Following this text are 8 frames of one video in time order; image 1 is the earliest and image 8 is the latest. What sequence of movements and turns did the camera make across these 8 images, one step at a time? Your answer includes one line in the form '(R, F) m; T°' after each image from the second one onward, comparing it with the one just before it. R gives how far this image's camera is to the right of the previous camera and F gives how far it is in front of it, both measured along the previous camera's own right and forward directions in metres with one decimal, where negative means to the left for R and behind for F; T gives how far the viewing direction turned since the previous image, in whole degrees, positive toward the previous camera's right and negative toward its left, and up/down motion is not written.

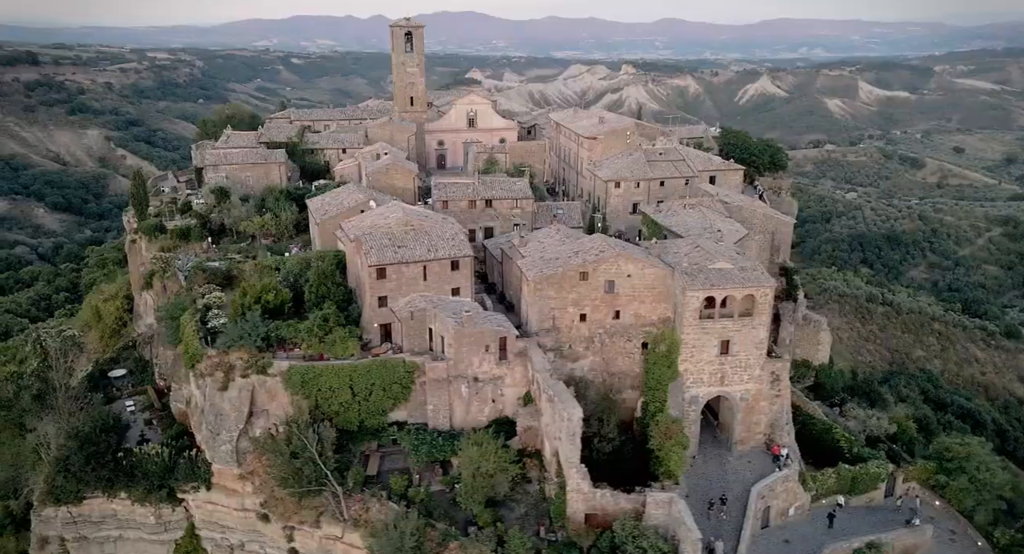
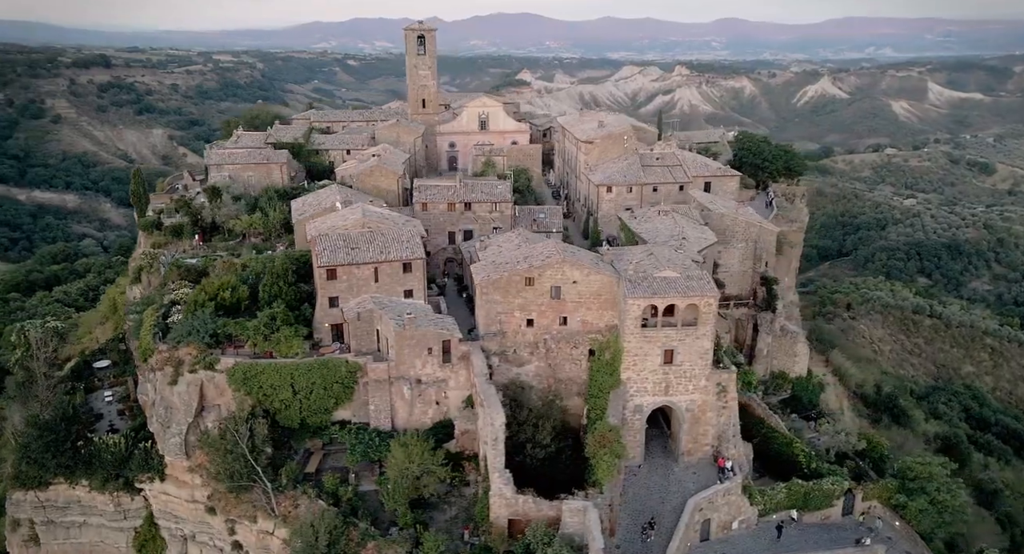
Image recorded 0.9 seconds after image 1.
(+2.6, +0.1) m; -3°
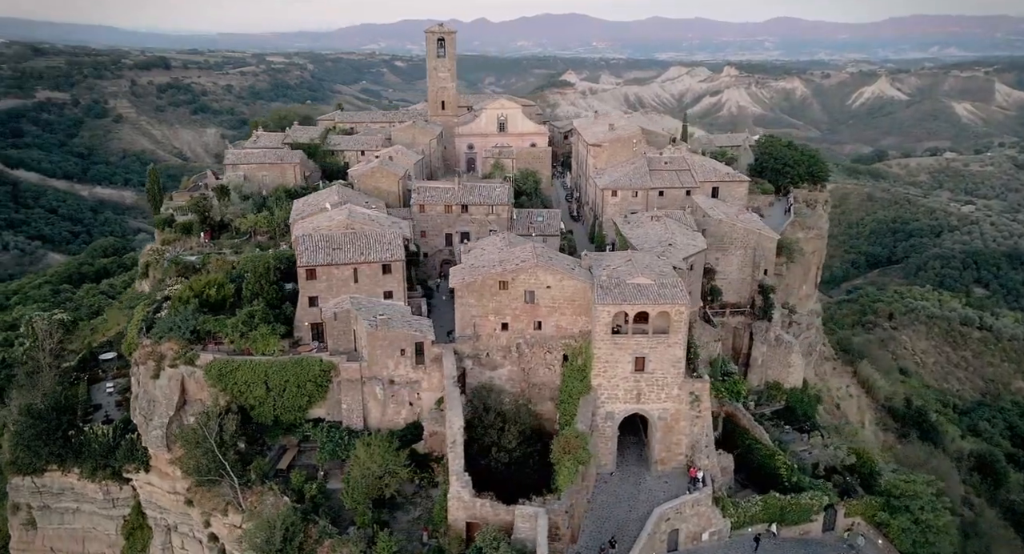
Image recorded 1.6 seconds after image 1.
(+1.7, 0.0) m; -3°
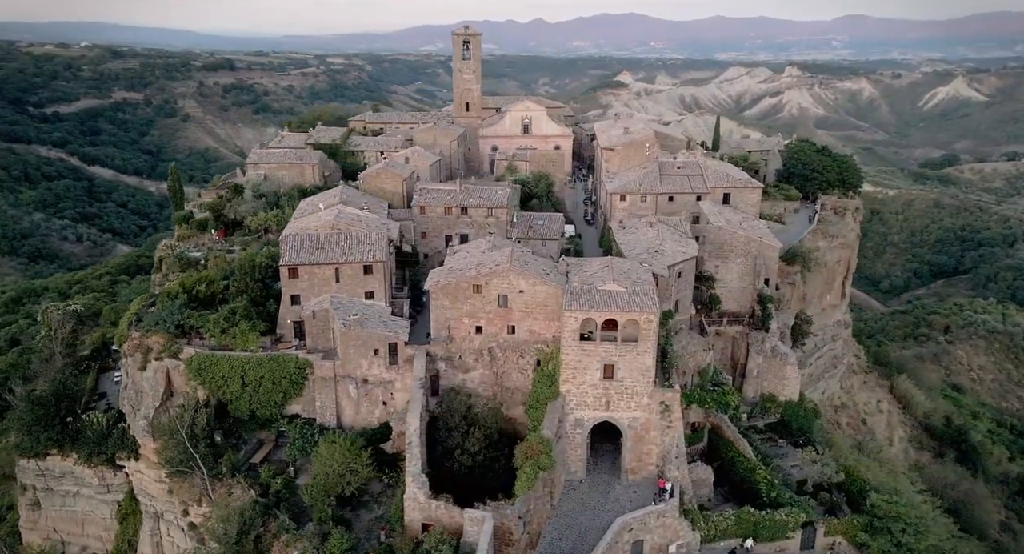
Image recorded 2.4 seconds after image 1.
(+2.0, +0.1) m; -4°
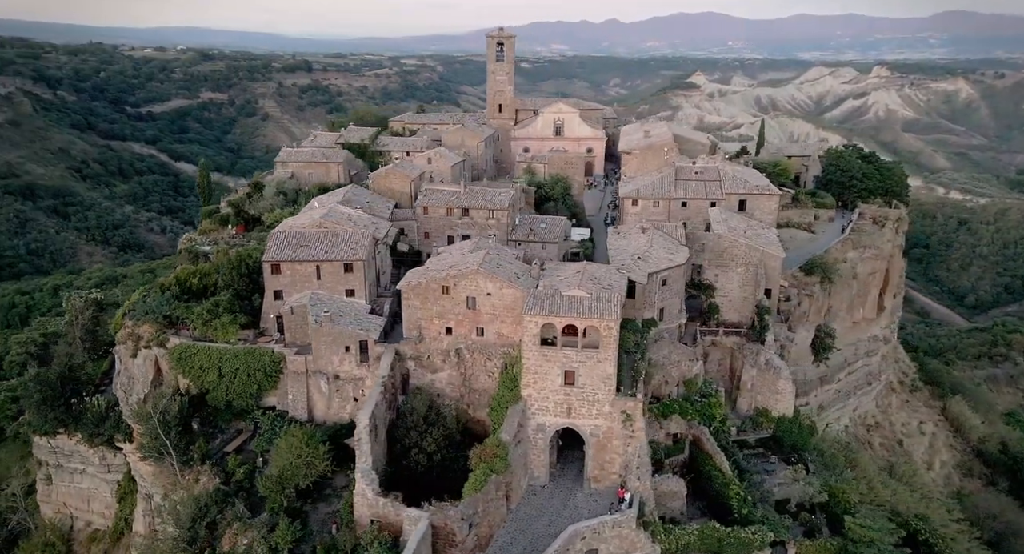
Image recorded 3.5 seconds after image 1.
(+2.5, +0.1) m; -5°
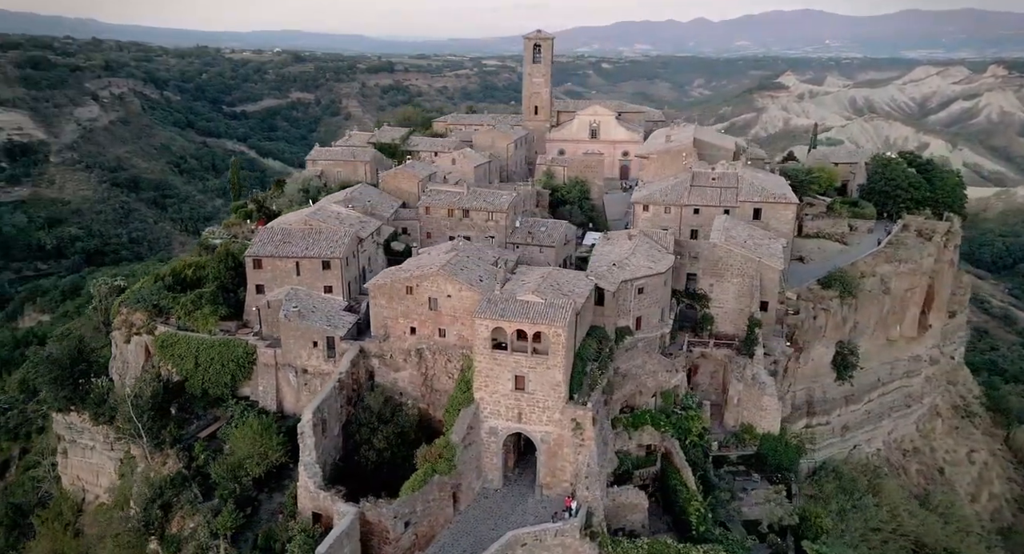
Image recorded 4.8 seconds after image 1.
(+2.9, +0.1) m; -6°
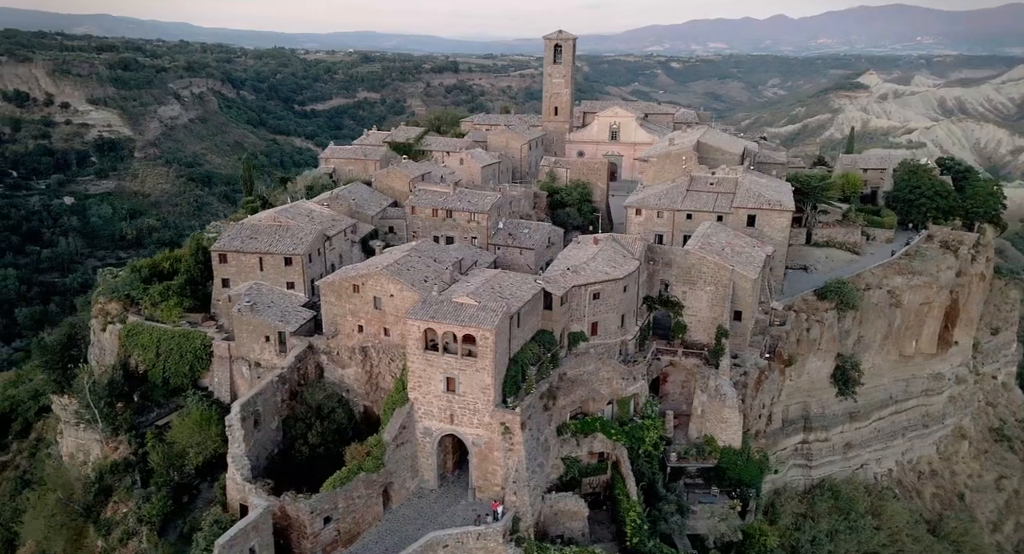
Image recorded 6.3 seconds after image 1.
(+3.1, +0.2) m; -4°
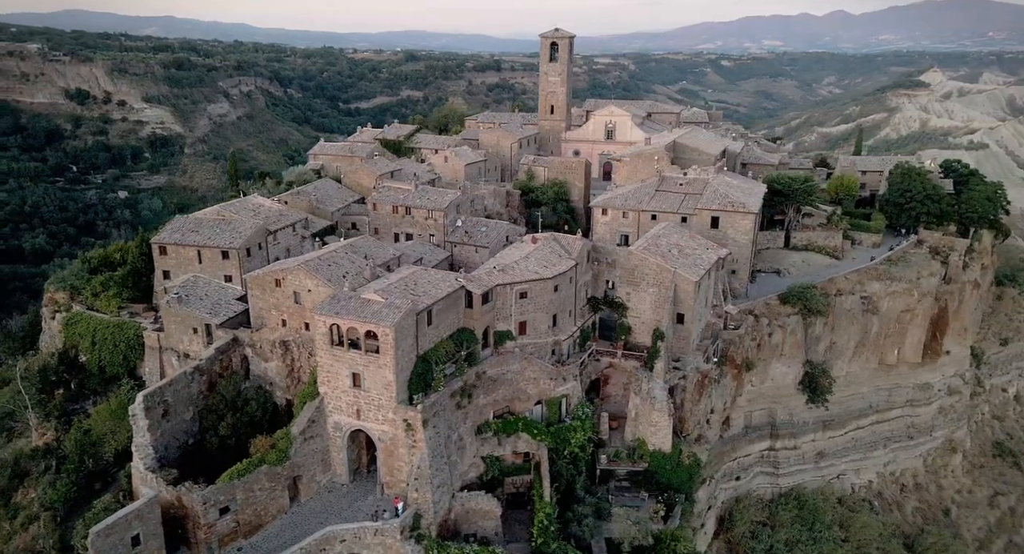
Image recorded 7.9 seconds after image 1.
(+3.2, +0.1) m; -3°
